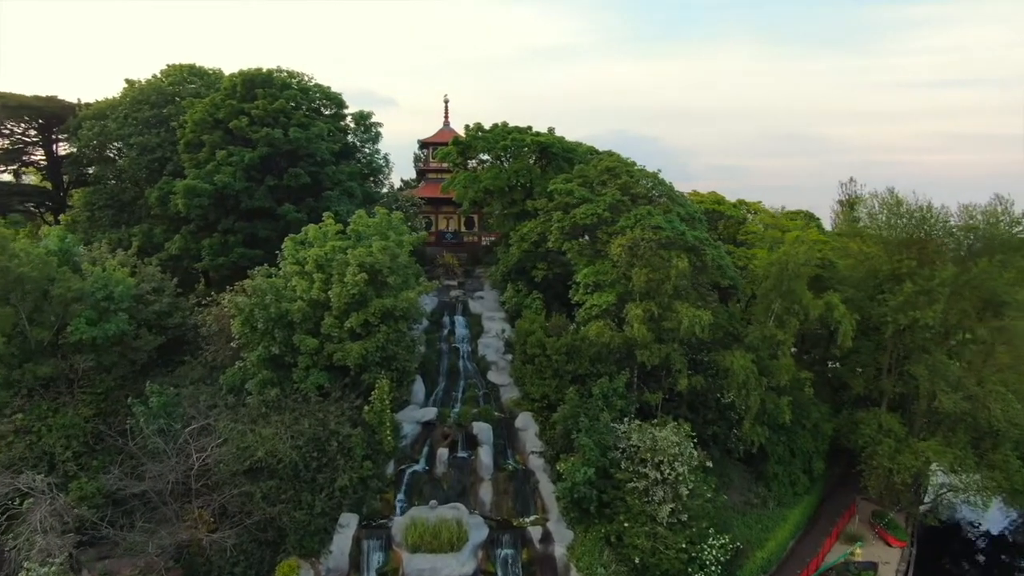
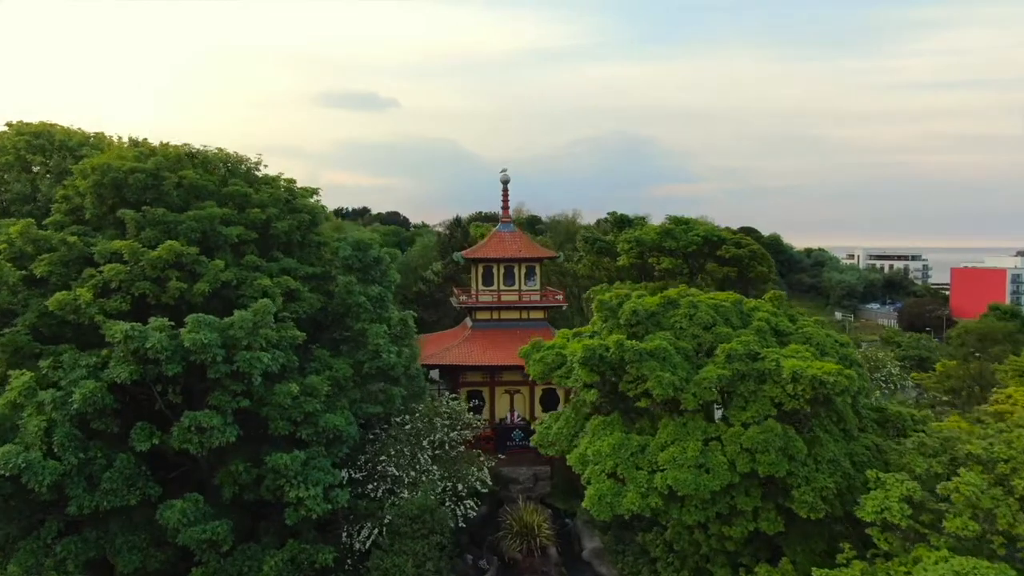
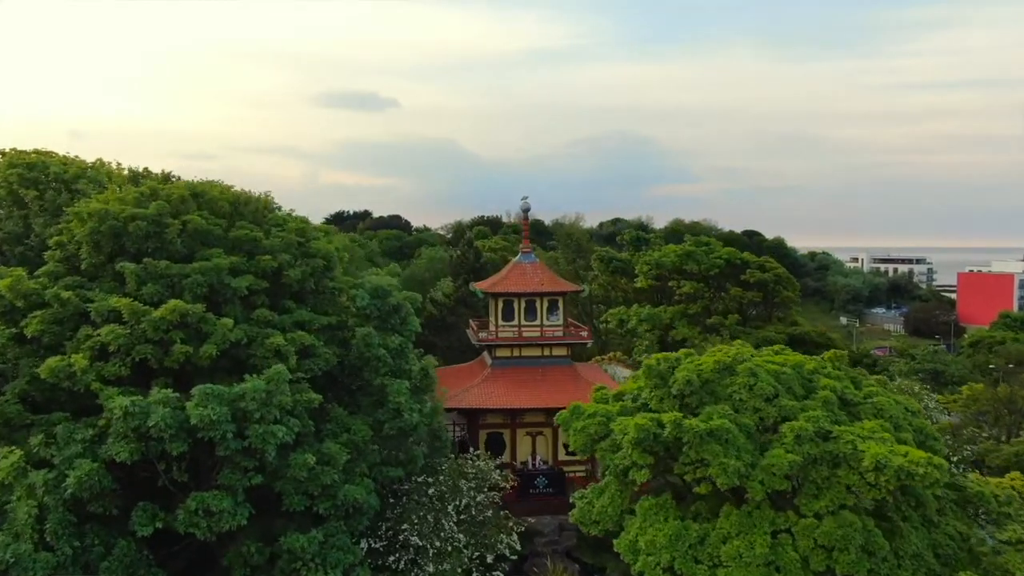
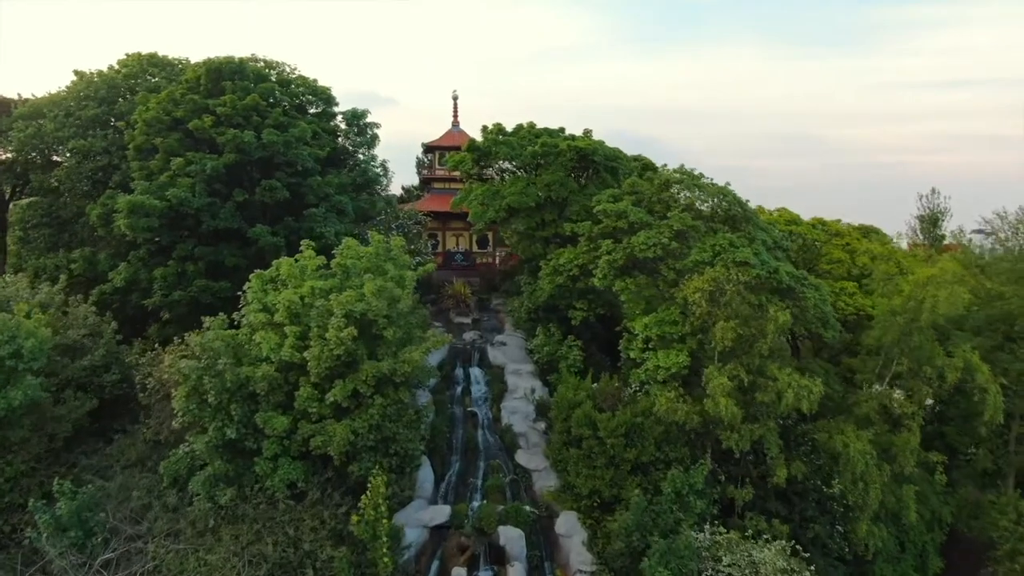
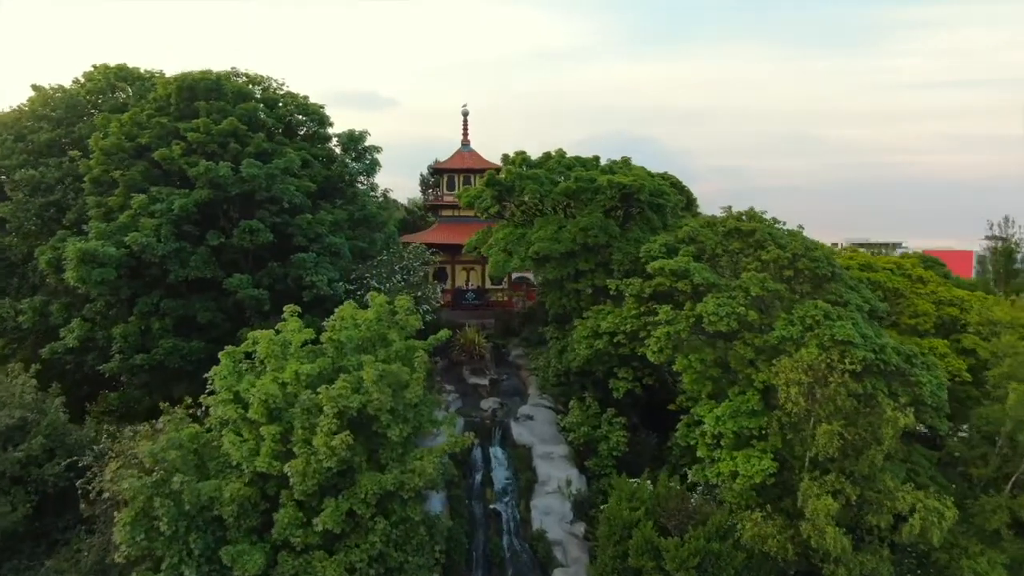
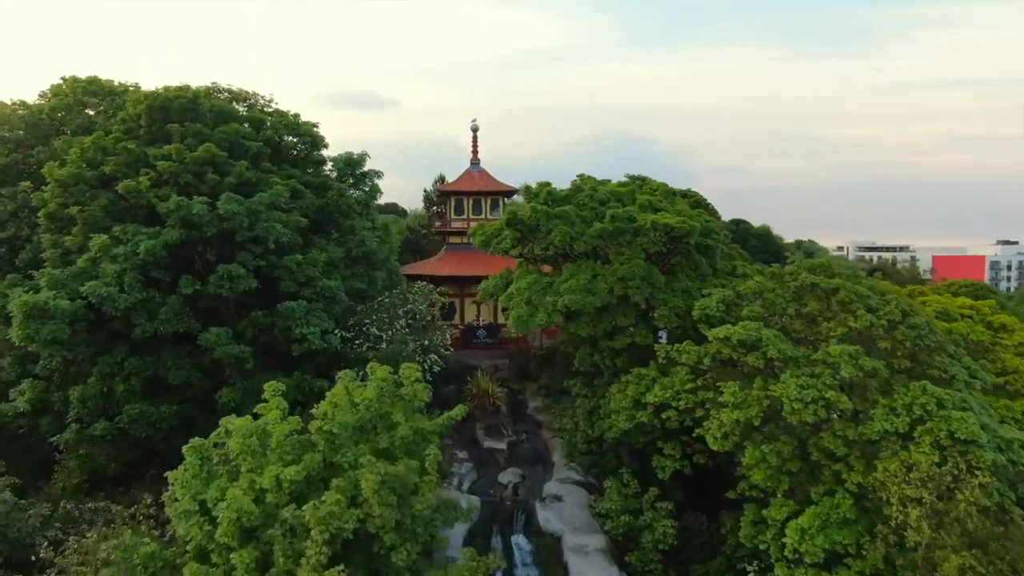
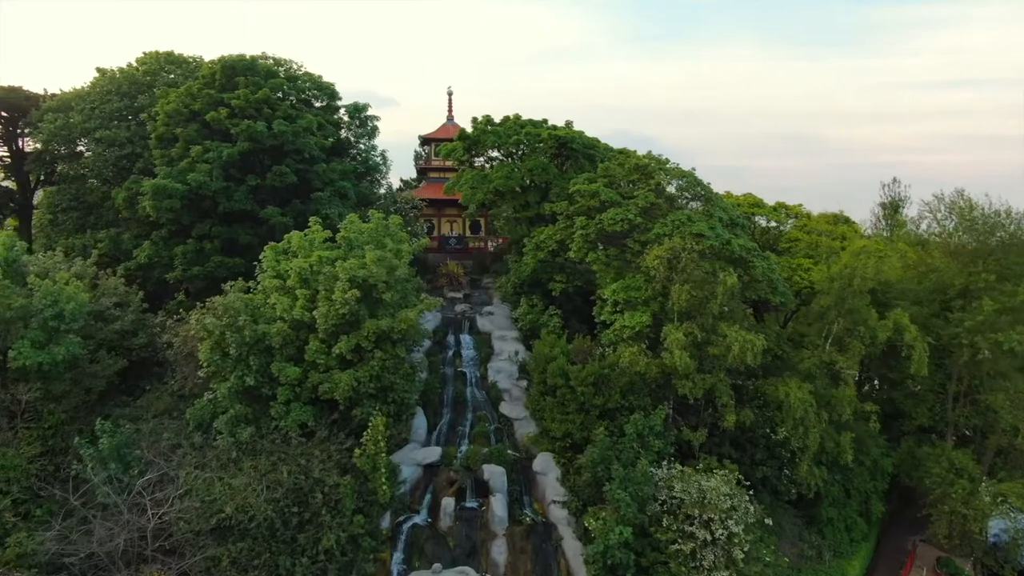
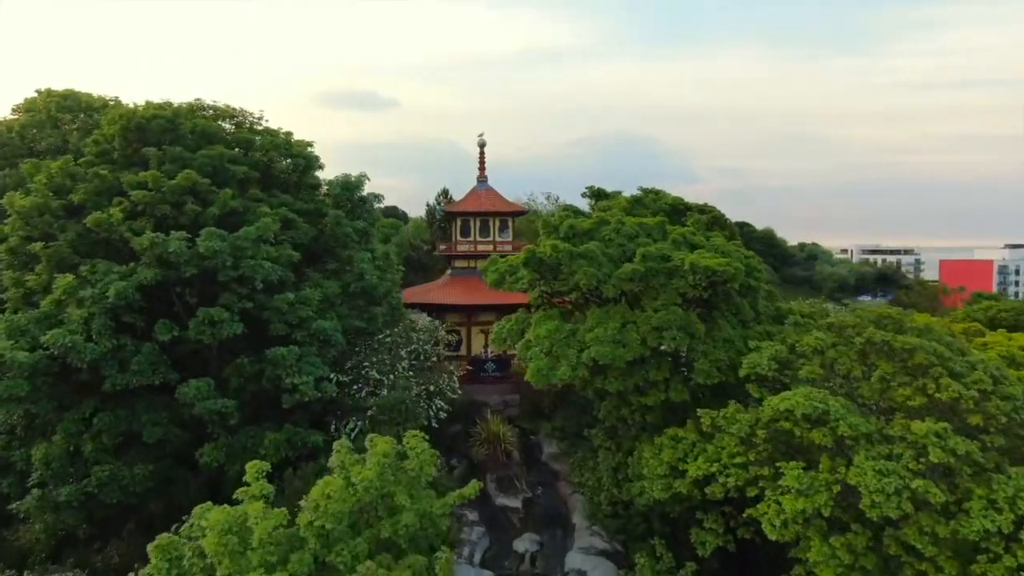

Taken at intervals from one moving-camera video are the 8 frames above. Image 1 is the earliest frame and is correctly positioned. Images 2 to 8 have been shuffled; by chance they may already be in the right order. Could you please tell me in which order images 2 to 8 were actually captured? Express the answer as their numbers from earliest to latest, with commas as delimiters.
7, 4, 5, 6, 8, 2, 3
